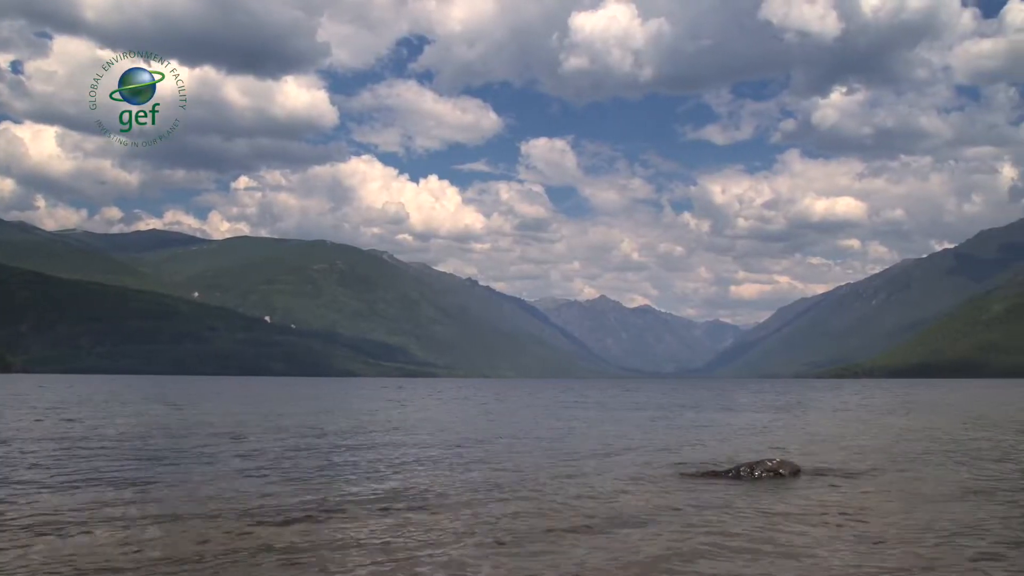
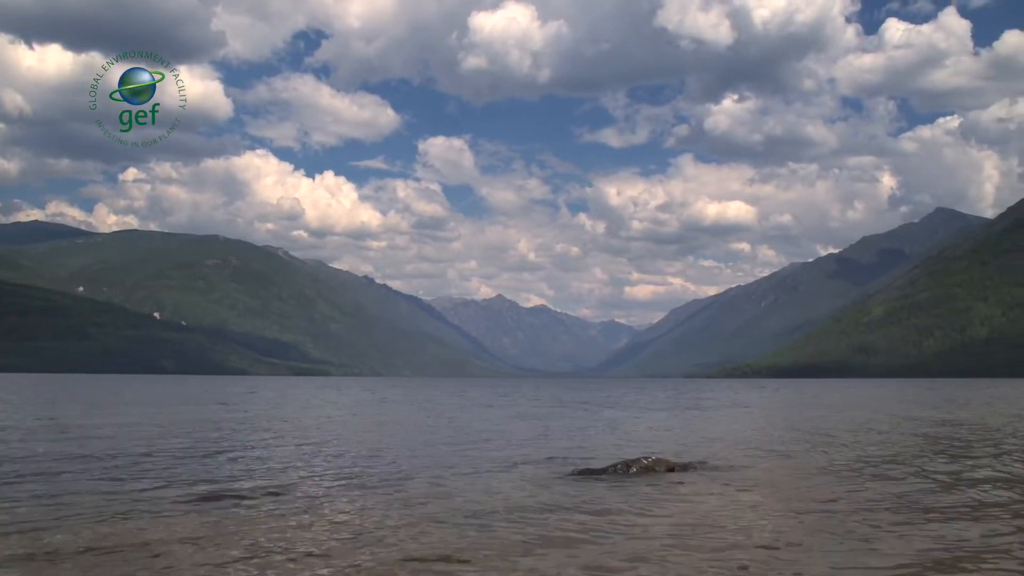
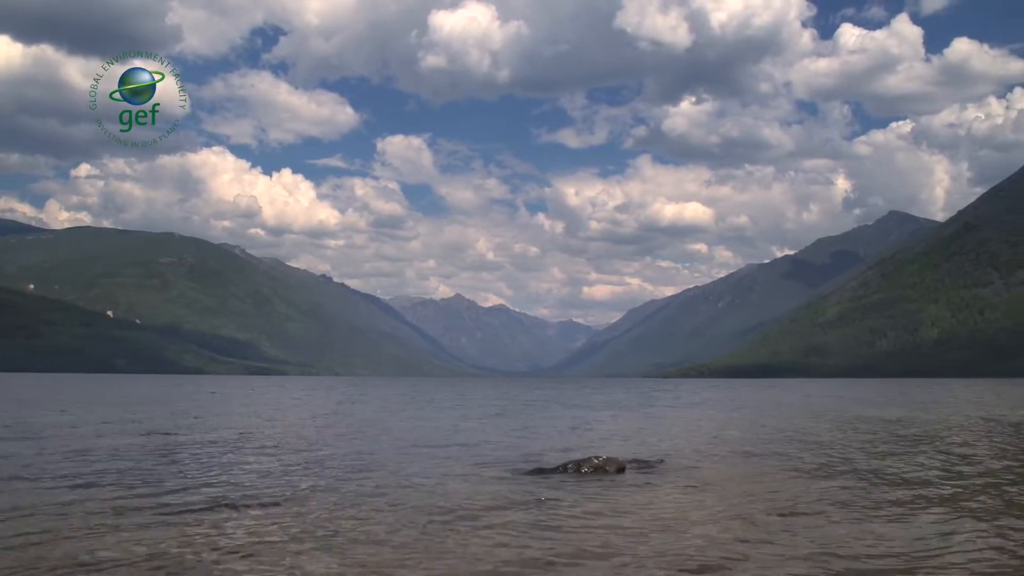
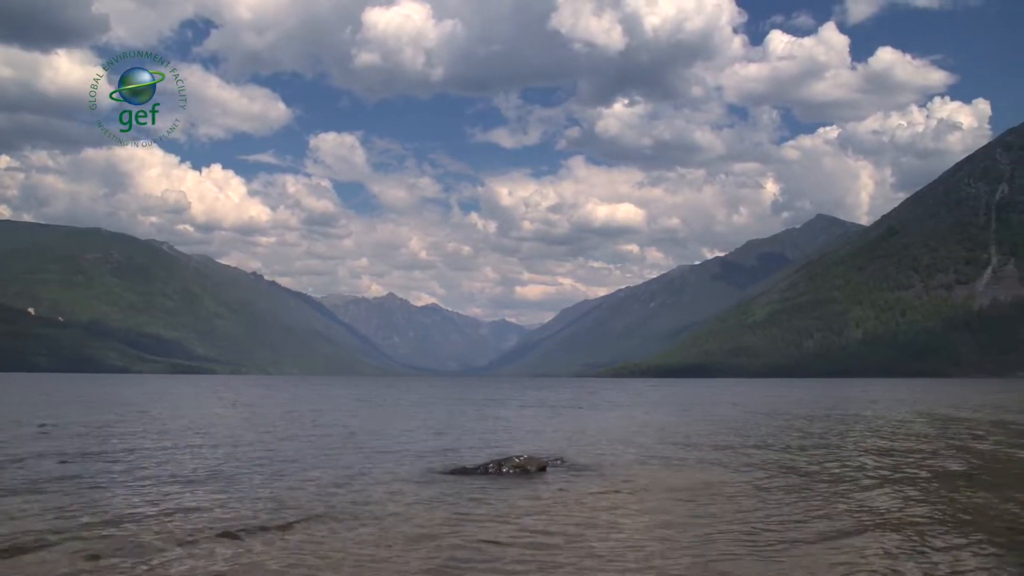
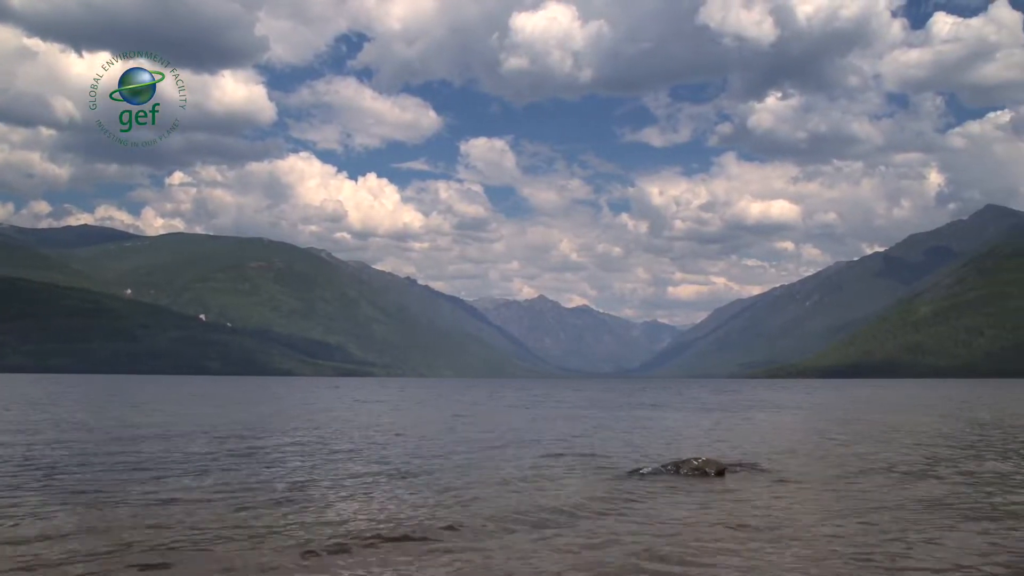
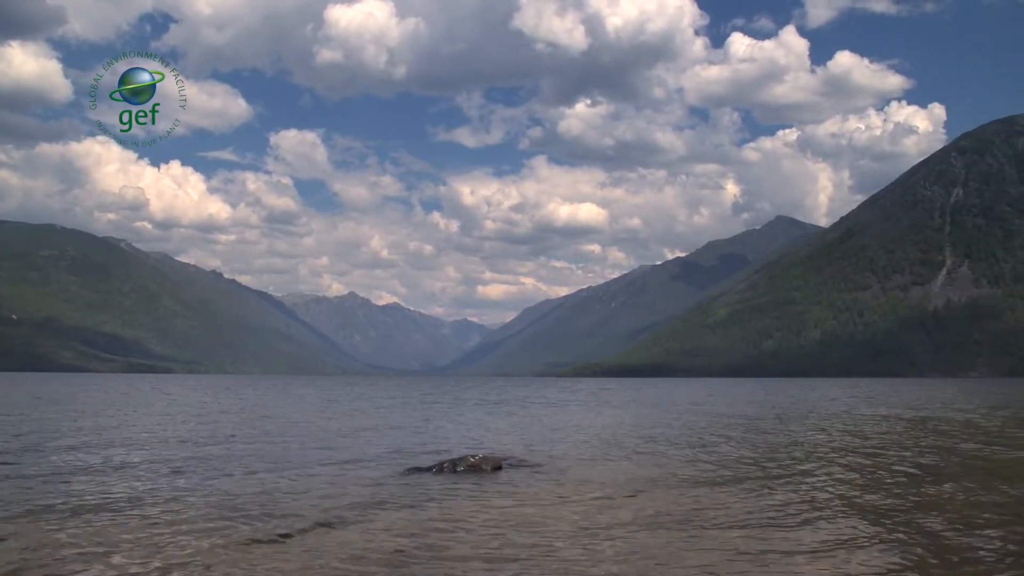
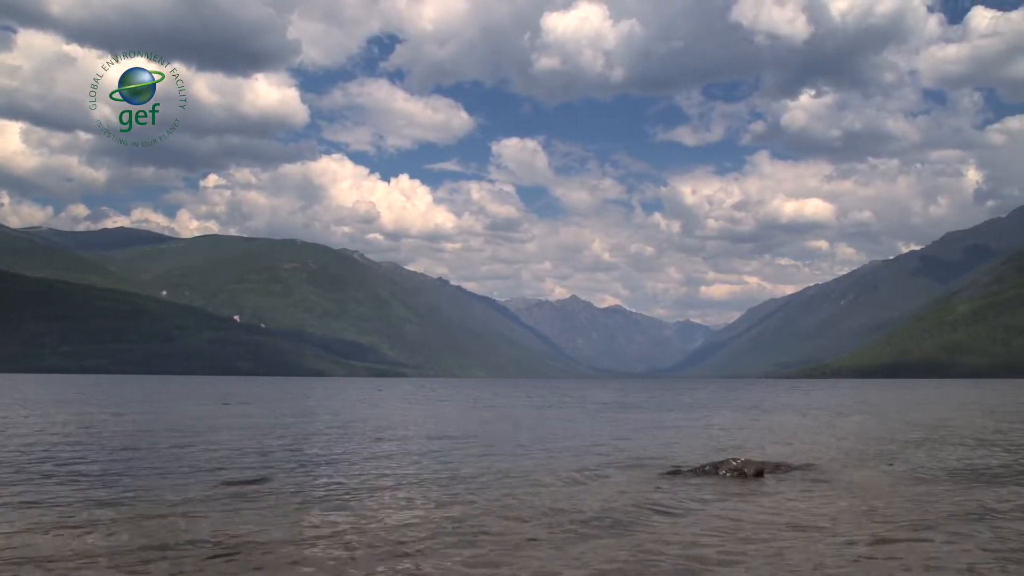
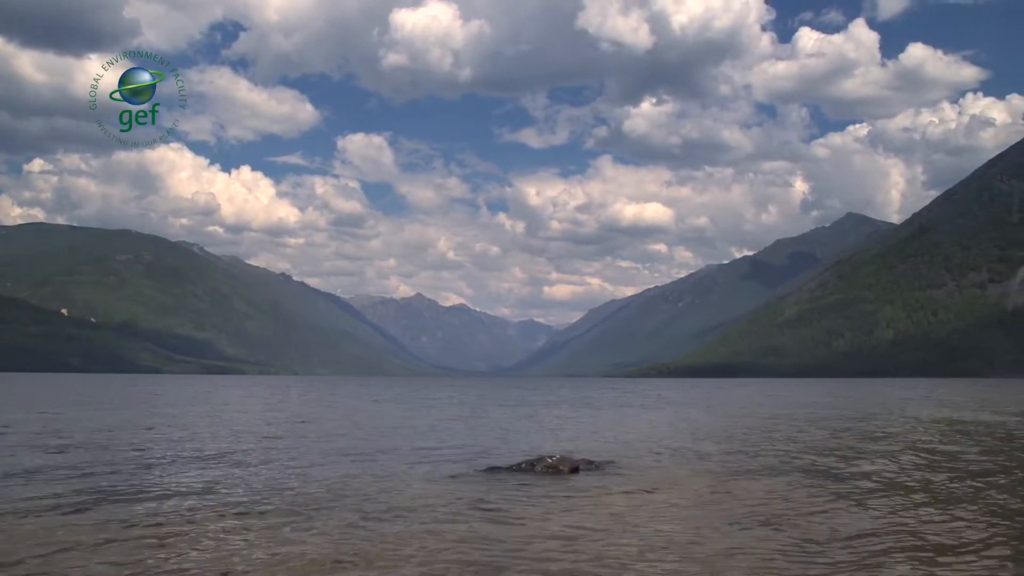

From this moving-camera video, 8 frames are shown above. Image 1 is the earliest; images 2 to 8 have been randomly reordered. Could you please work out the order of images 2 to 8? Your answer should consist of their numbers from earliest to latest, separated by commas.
7, 5, 2, 3, 8, 4, 6
